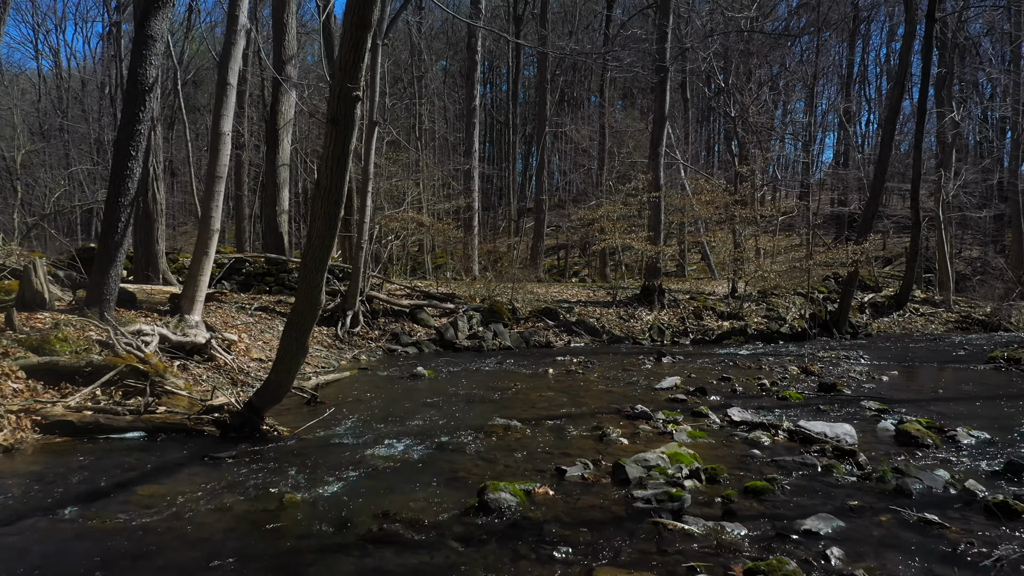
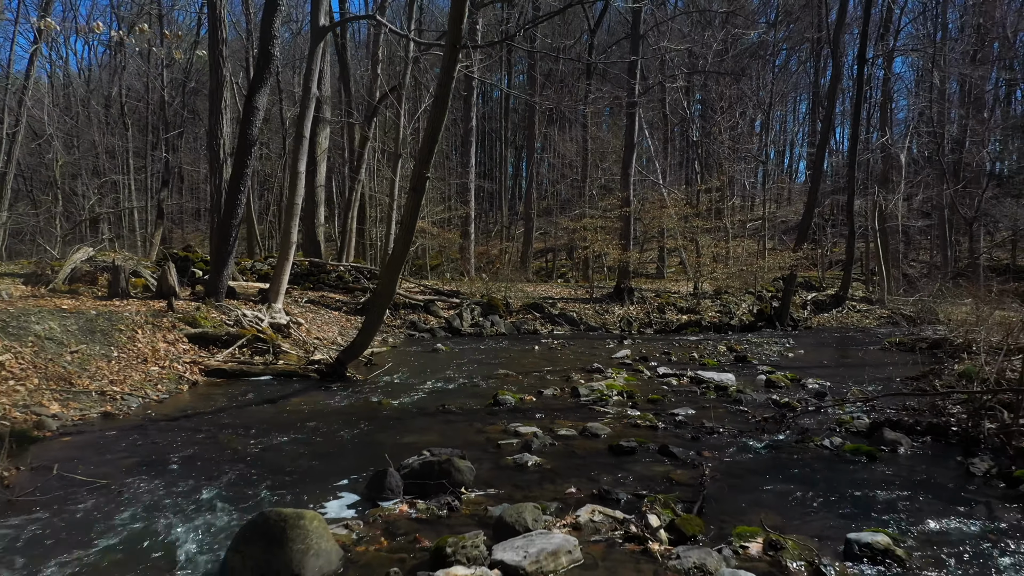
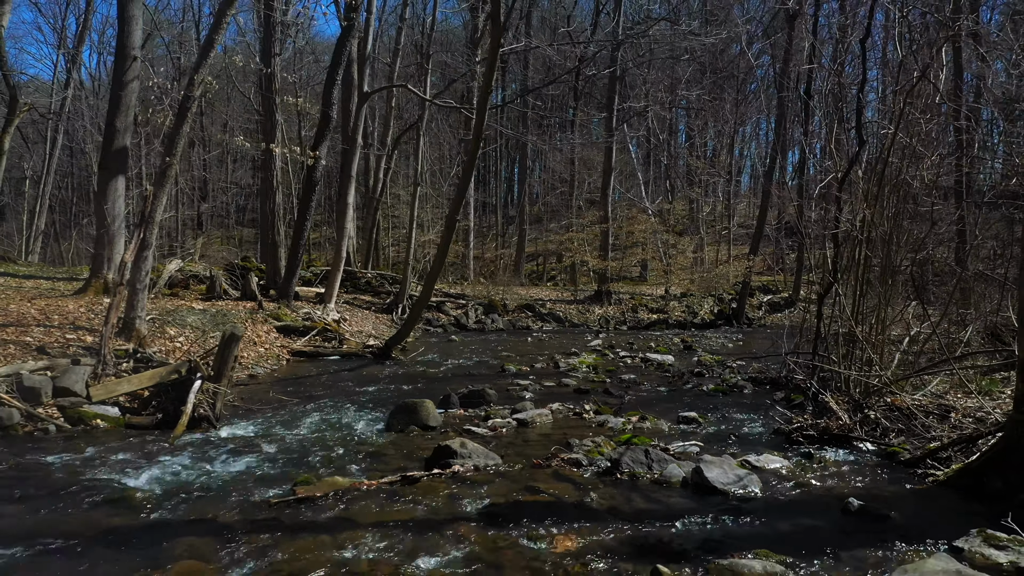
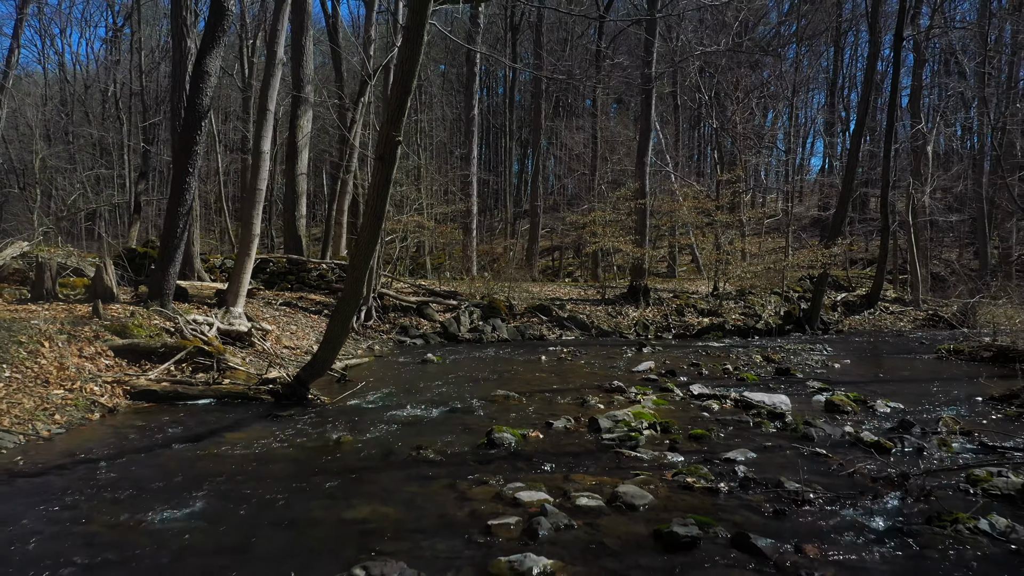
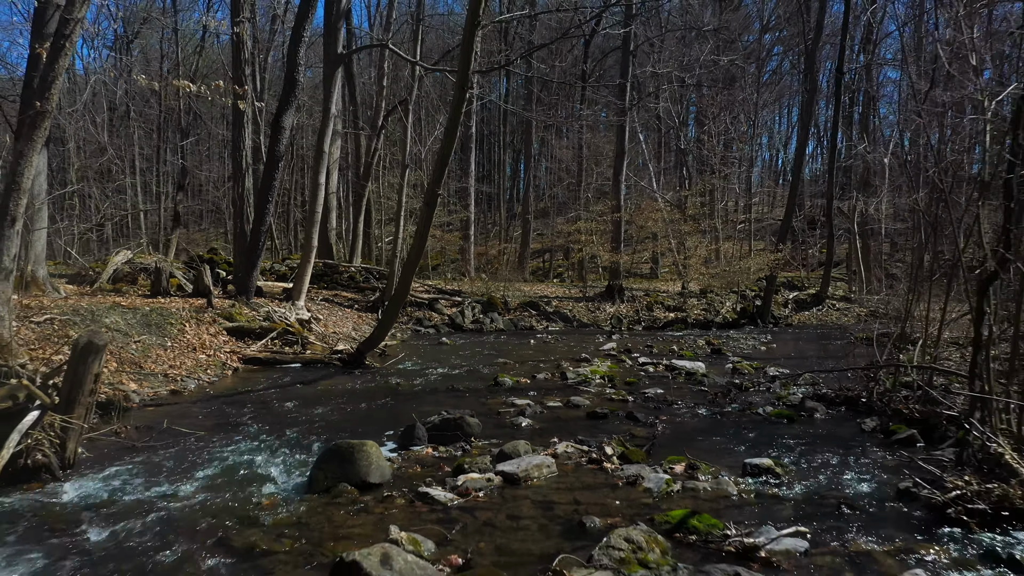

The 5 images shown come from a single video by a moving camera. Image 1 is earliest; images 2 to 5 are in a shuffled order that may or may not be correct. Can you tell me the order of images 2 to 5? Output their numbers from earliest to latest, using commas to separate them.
4, 2, 5, 3
